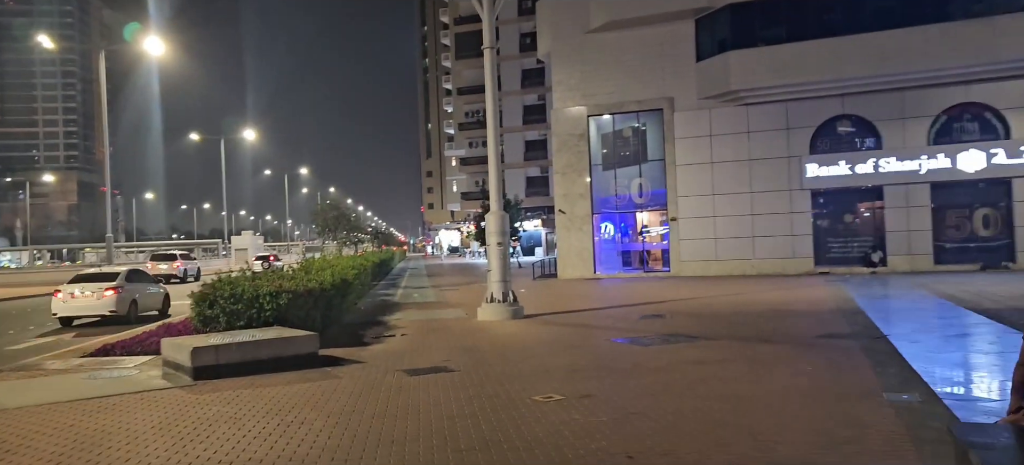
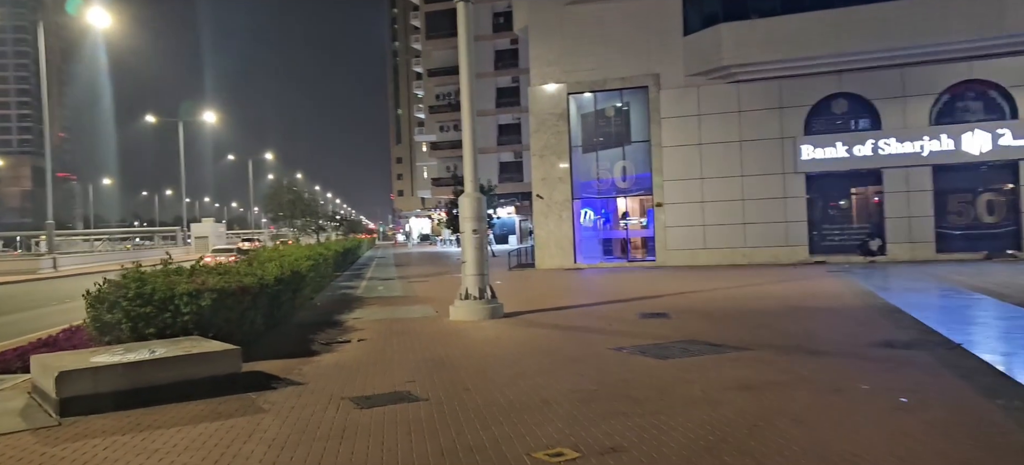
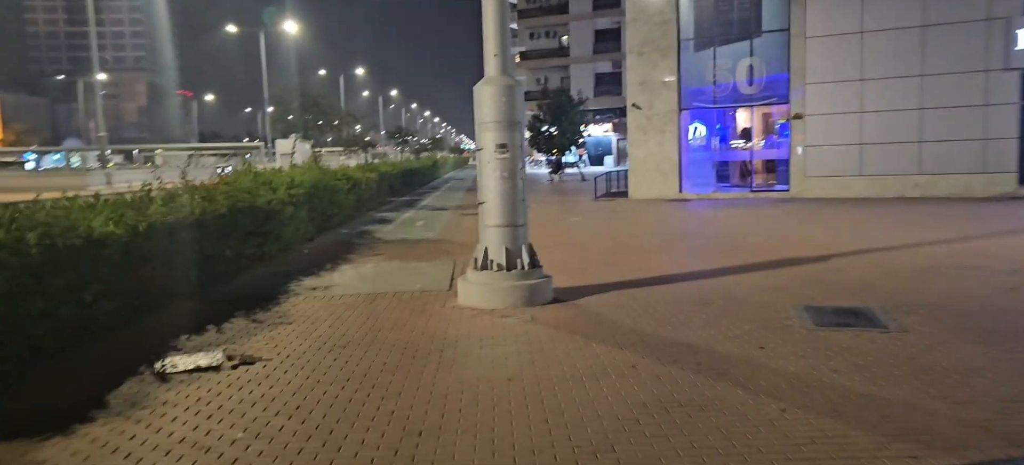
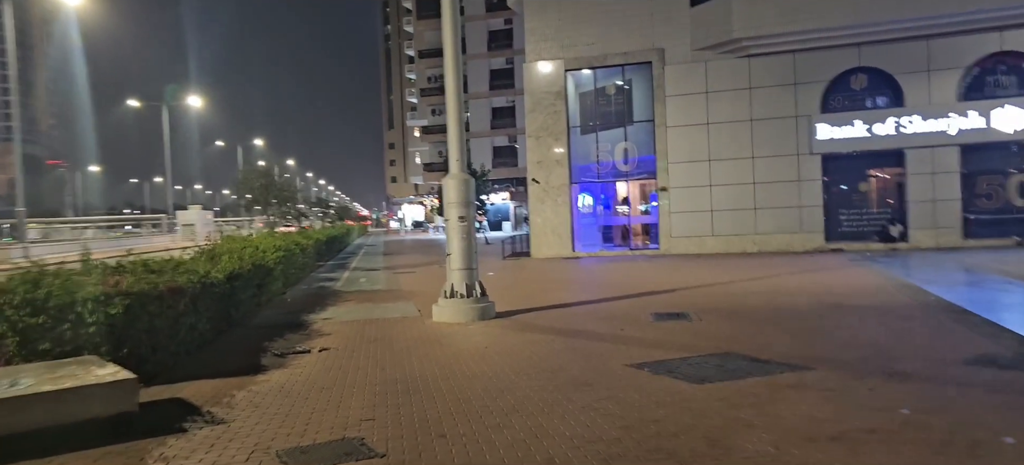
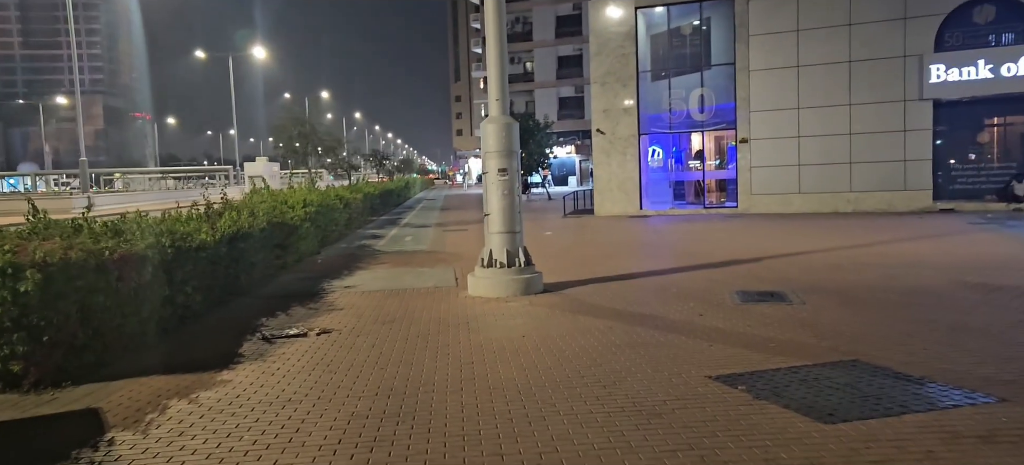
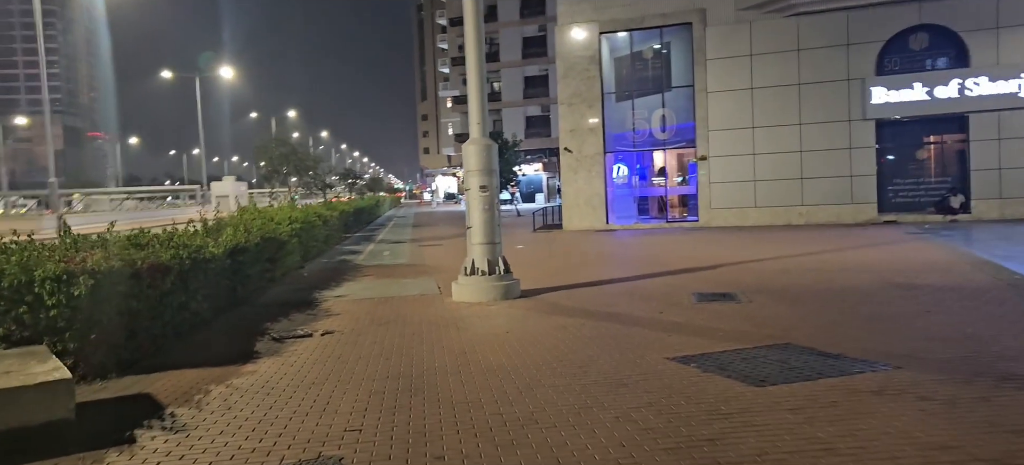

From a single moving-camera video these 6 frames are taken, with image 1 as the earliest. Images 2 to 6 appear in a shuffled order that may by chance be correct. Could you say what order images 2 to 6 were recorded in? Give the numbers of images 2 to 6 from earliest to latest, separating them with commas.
2, 4, 6, 5, 3
